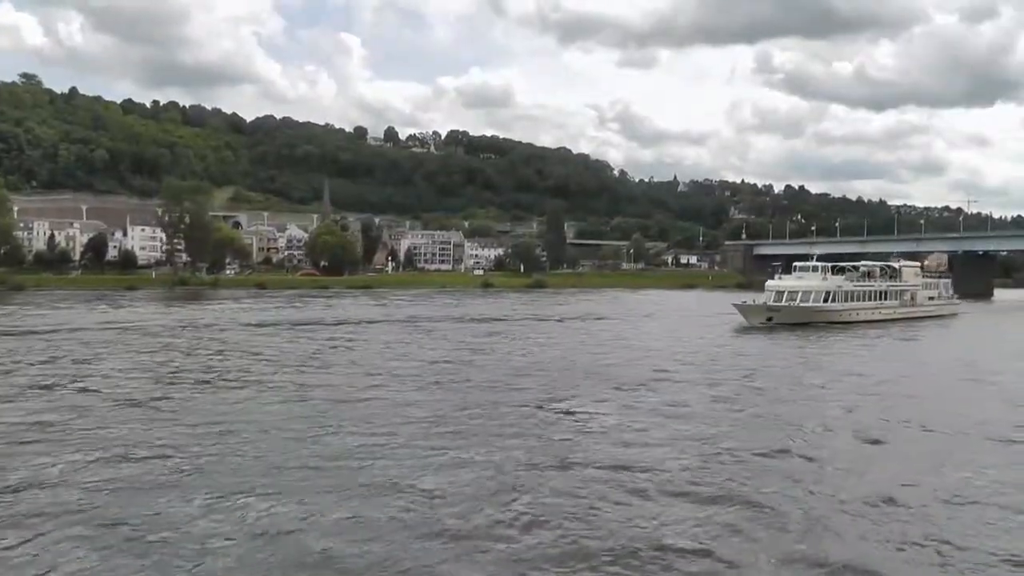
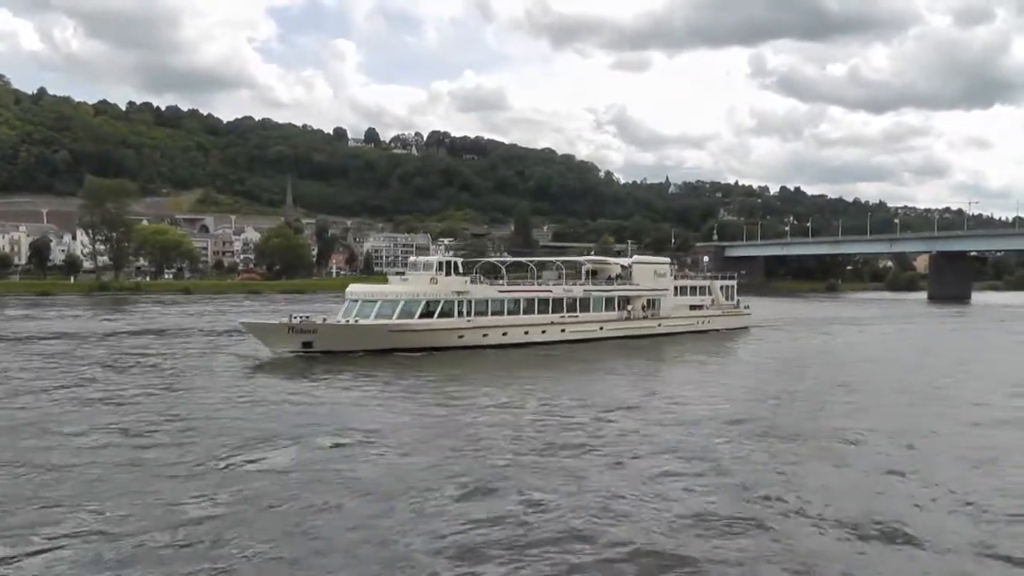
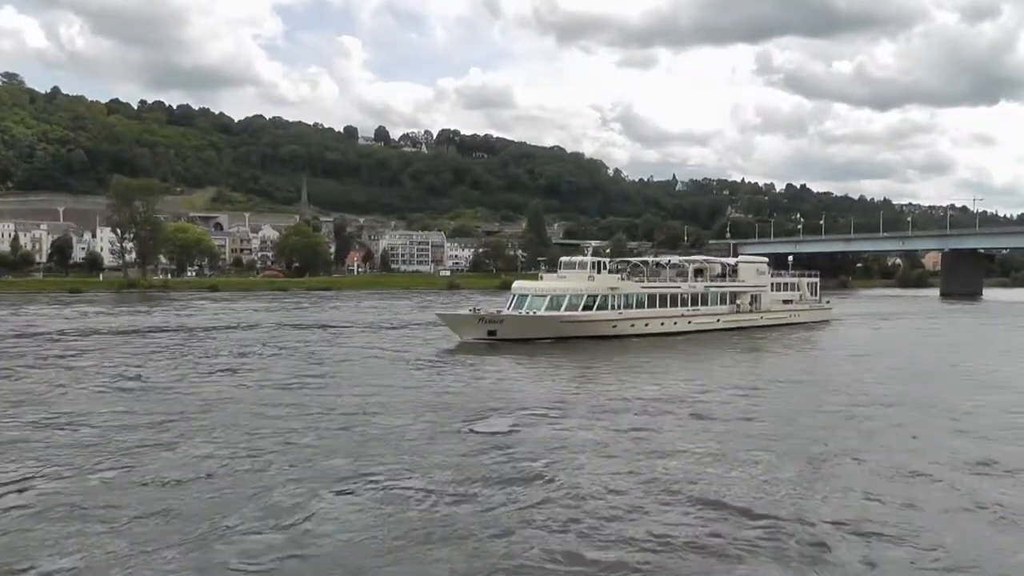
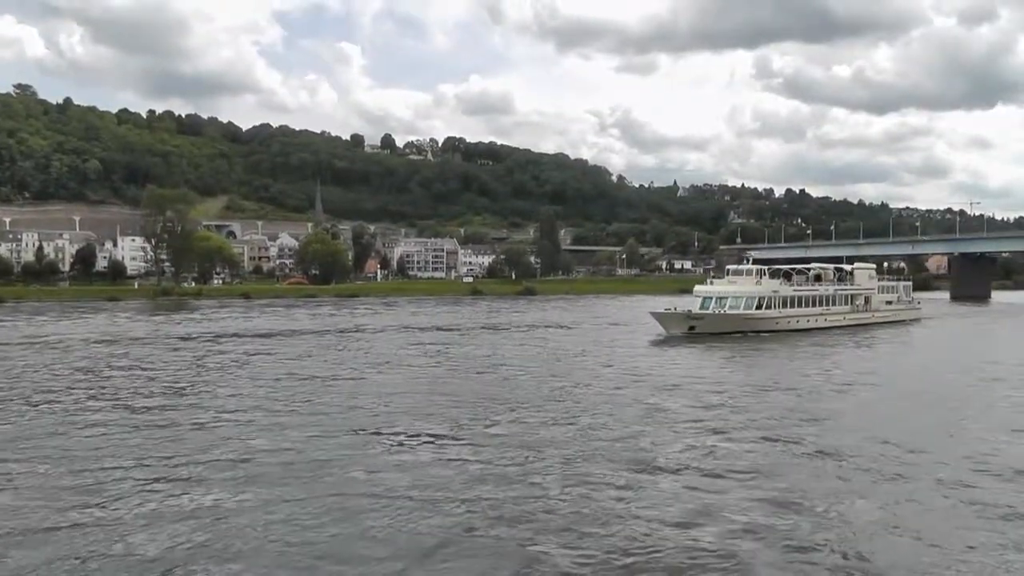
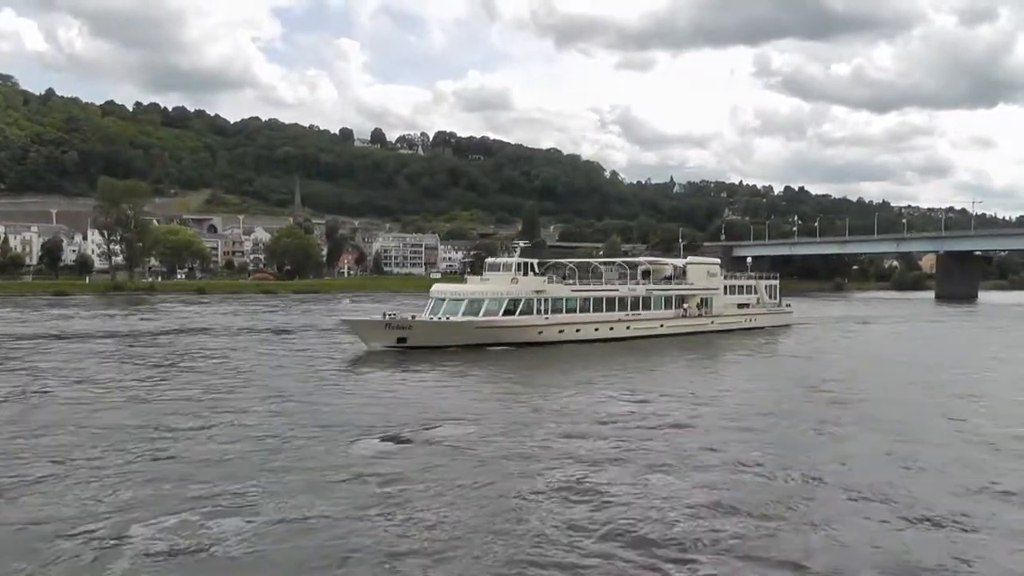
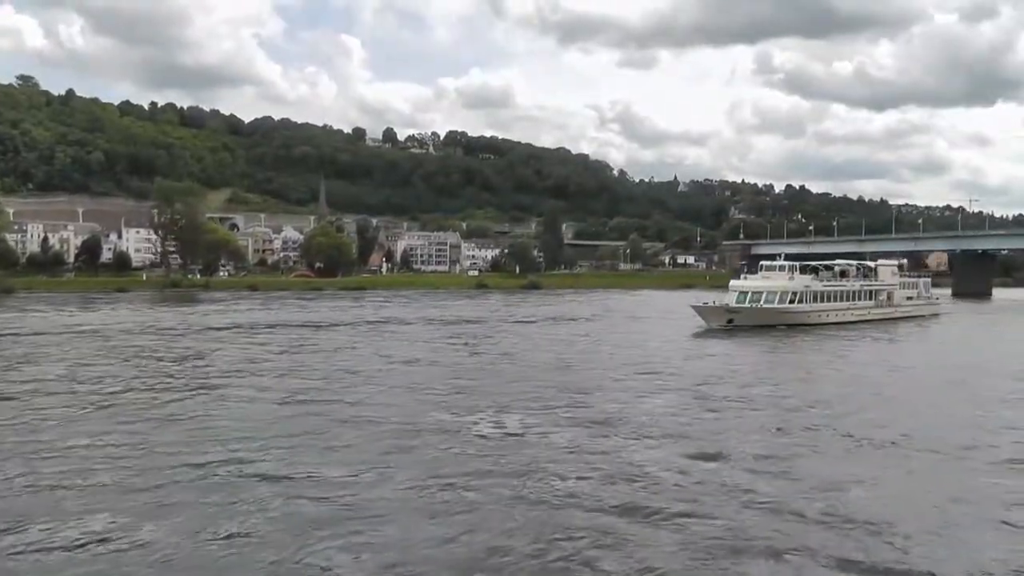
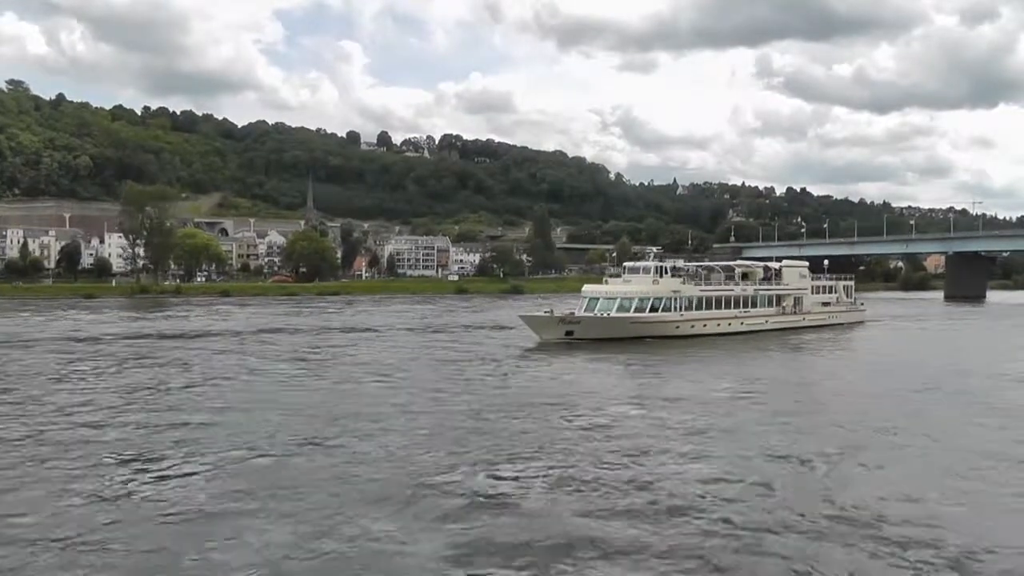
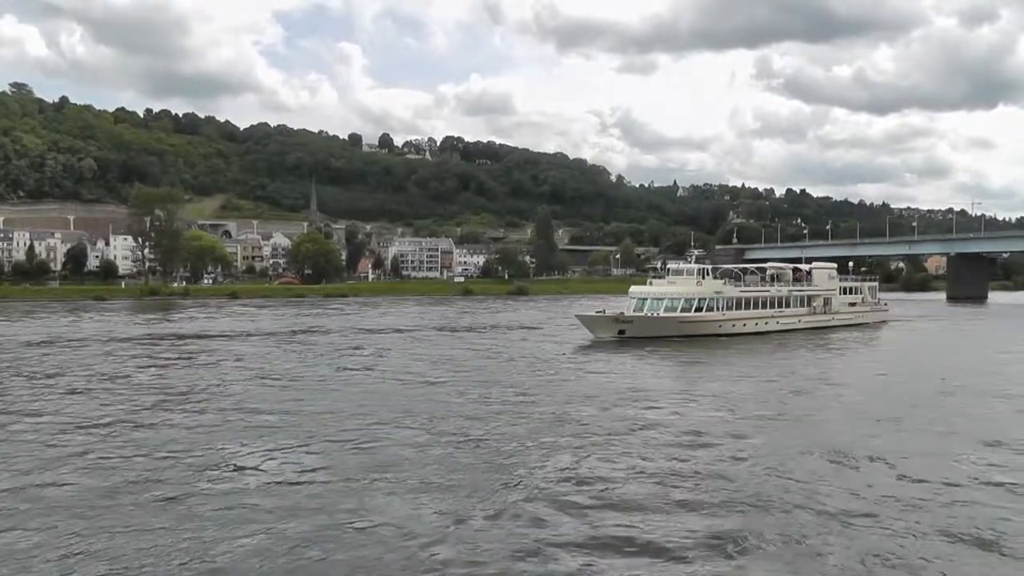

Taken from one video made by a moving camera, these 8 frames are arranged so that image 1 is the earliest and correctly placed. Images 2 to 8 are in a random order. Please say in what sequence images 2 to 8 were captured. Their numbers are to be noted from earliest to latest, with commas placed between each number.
6, 4, 8, 7, 3, 5, 2
